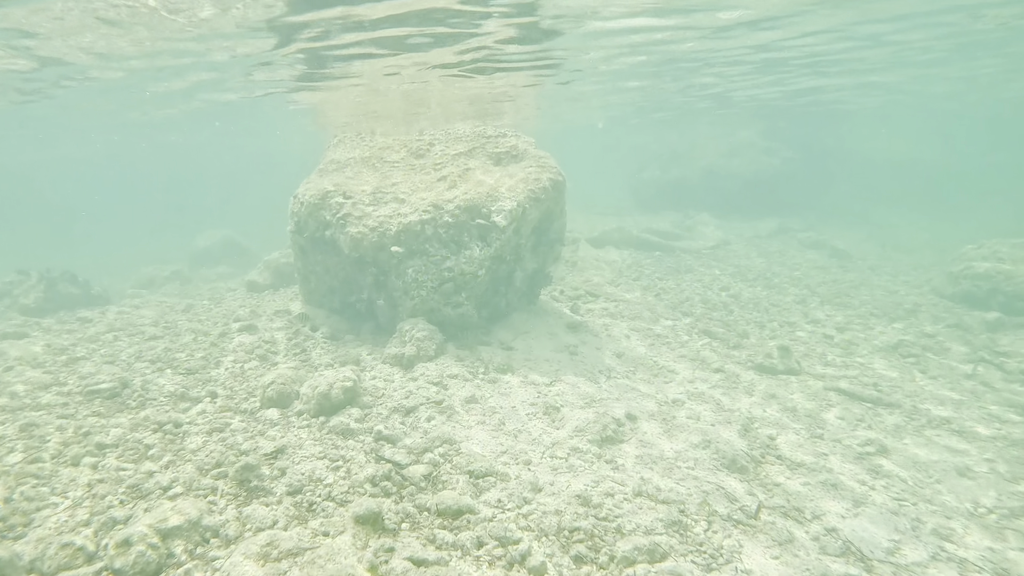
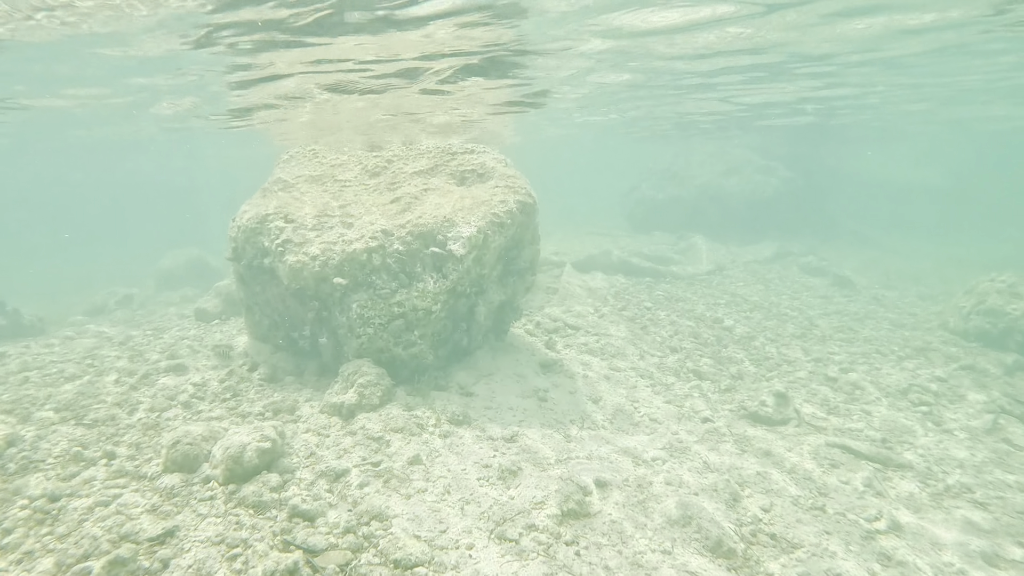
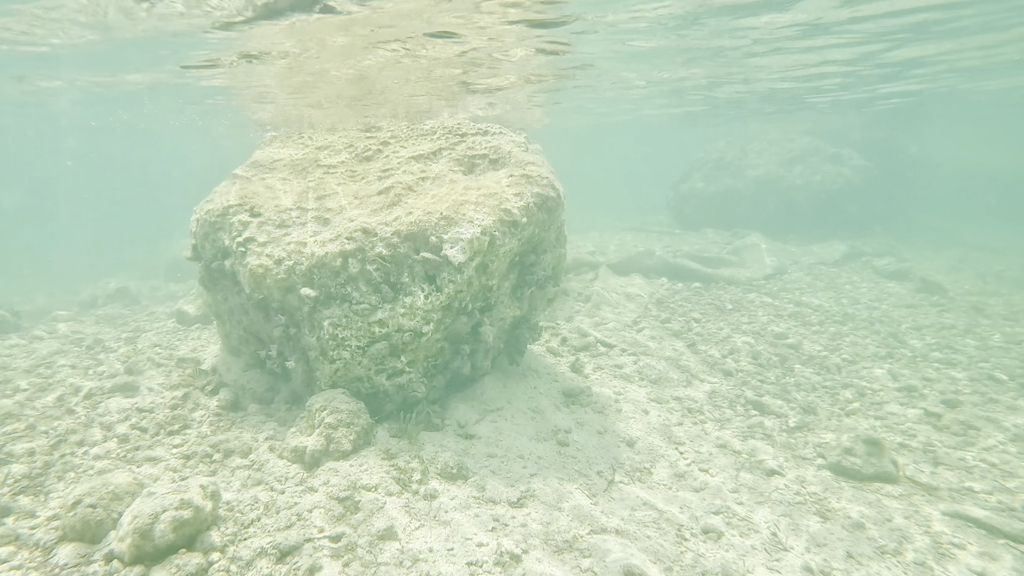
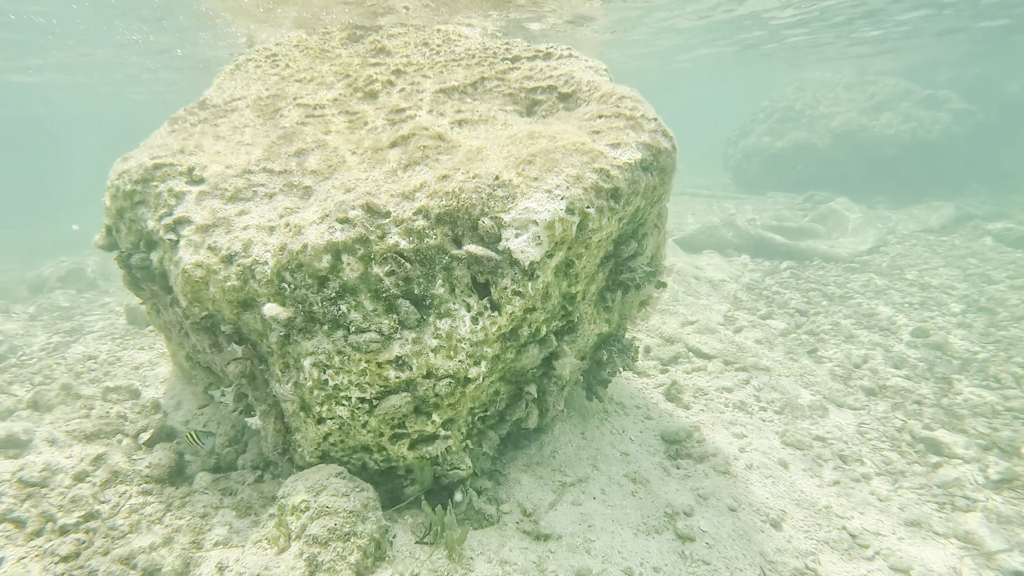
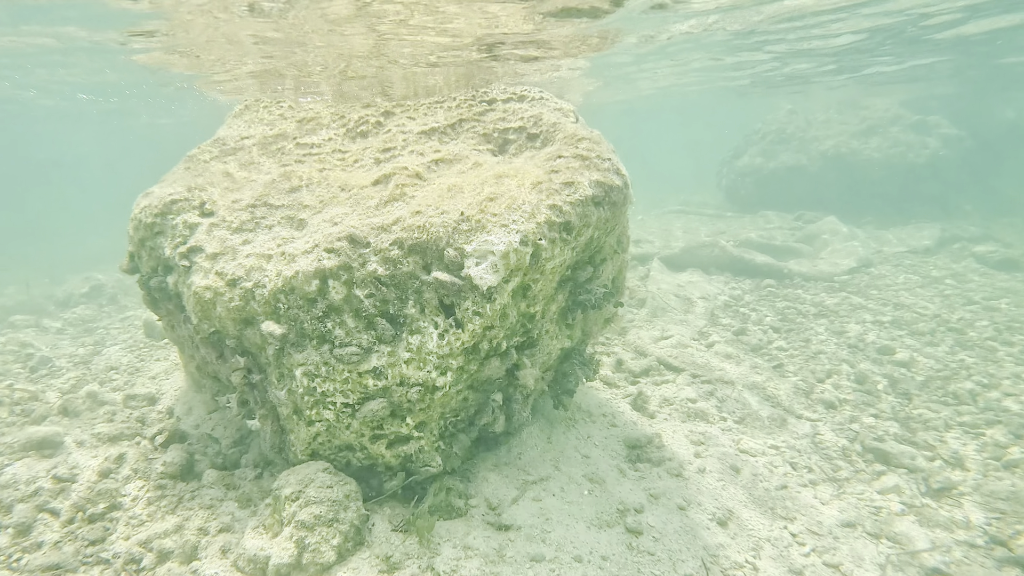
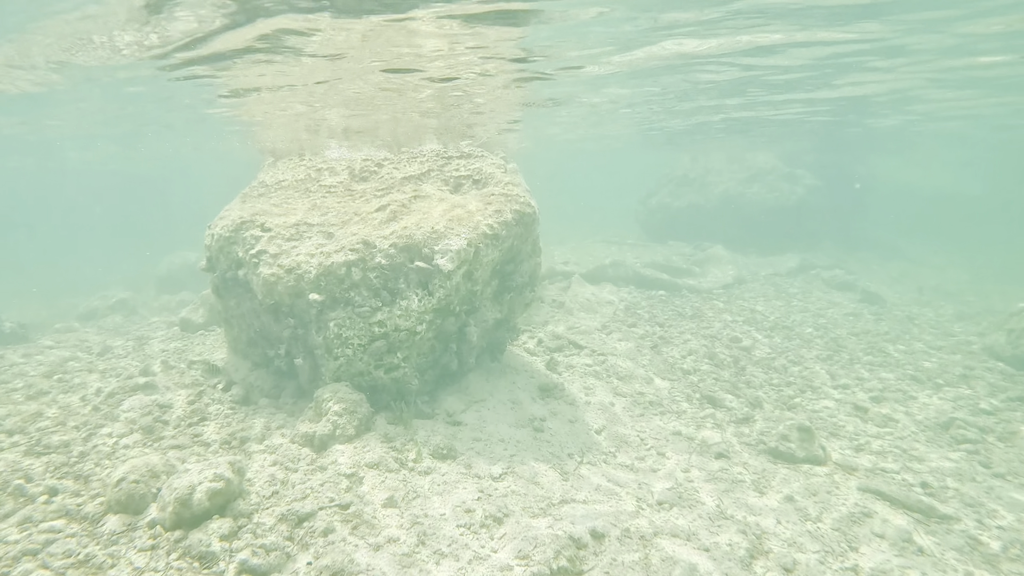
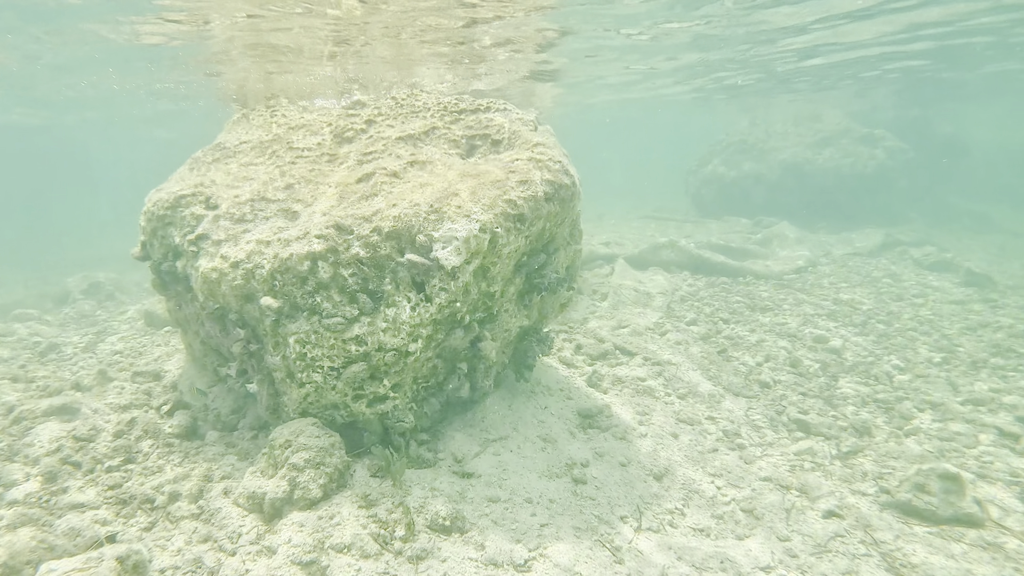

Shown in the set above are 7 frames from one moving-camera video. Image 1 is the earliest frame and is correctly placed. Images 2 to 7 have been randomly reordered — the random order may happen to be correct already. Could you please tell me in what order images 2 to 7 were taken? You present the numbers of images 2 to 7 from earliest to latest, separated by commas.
2, 6, 3, 7, 5, 4
